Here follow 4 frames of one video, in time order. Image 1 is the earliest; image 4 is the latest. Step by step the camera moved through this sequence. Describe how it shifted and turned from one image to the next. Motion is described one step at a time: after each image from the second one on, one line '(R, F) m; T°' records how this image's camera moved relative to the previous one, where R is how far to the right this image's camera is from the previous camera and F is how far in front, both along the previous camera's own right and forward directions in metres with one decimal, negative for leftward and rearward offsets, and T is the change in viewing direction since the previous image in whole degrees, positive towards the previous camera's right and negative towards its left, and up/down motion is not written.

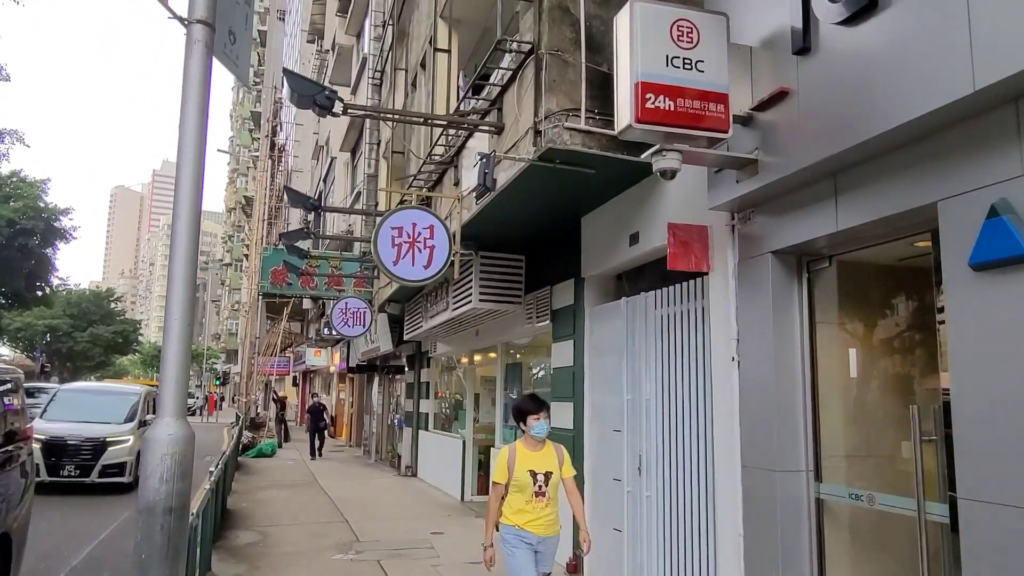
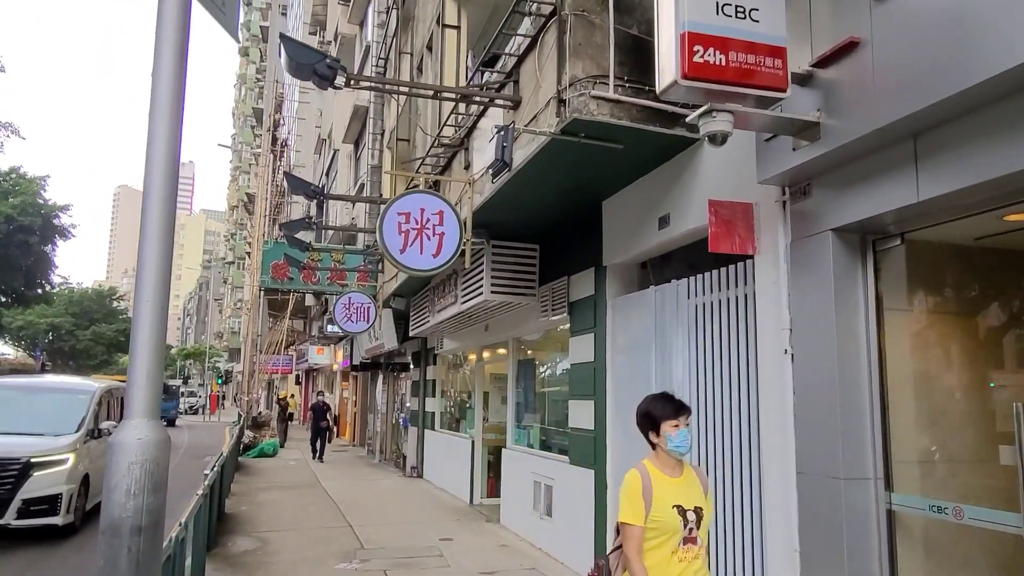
(-0.1, +0.5) m; 0°
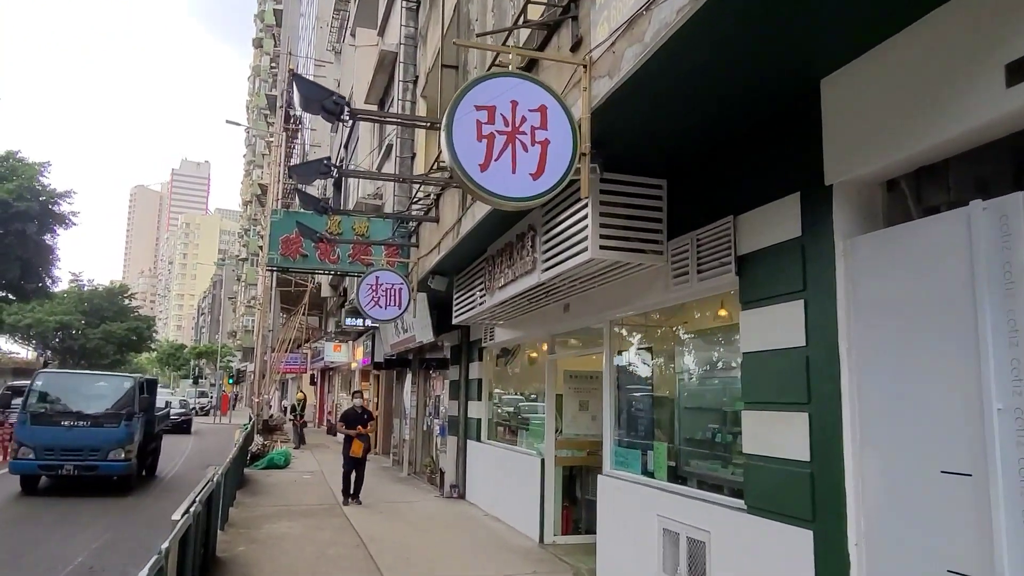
(-0.8, +2.8) m; -1°
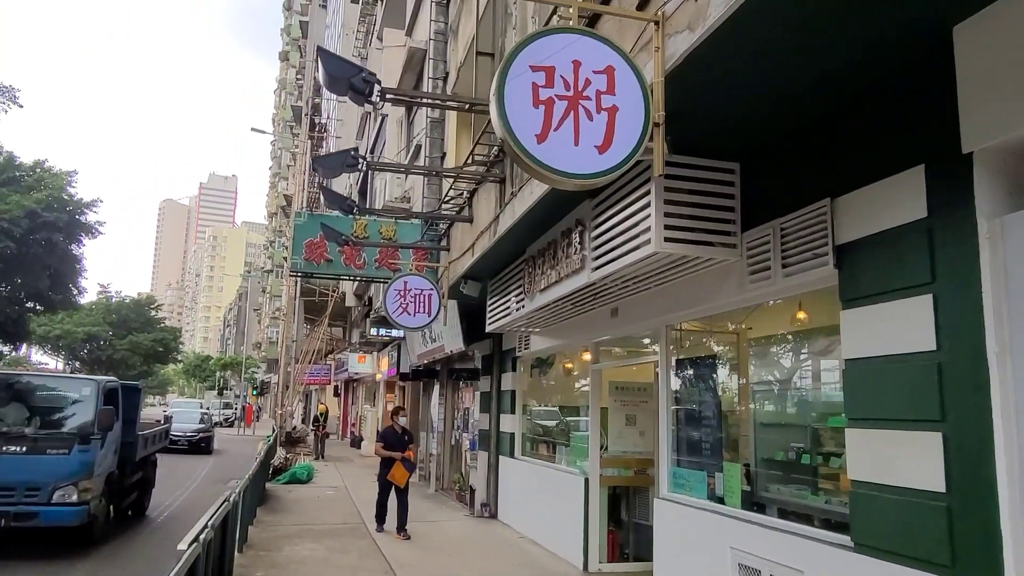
(-0.2, +0.7) m; -2°
